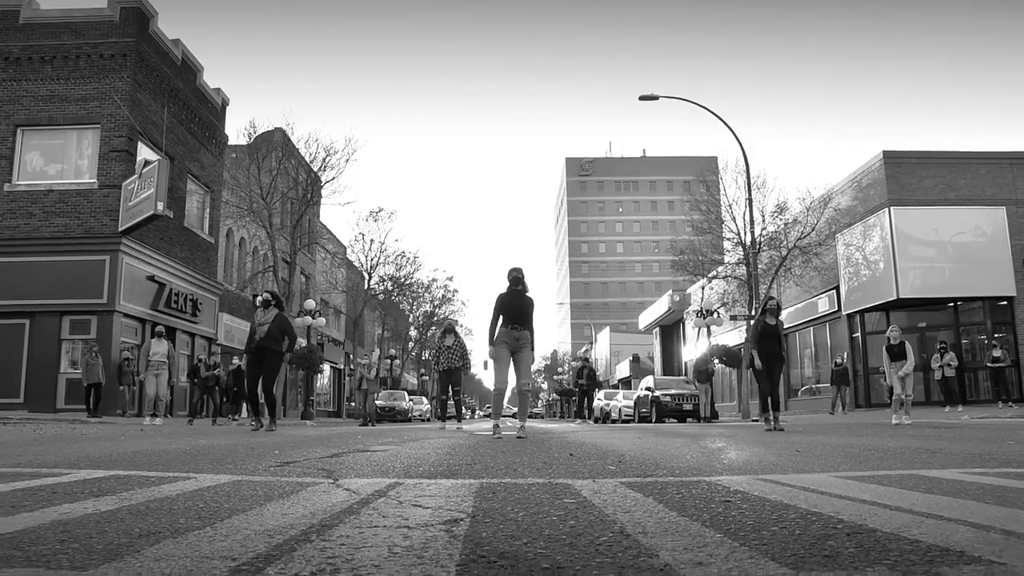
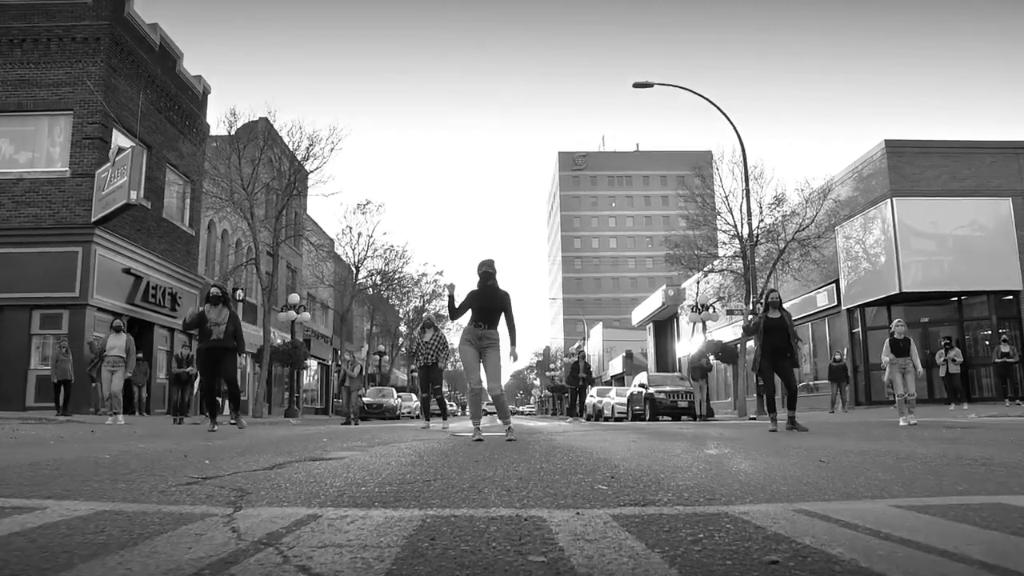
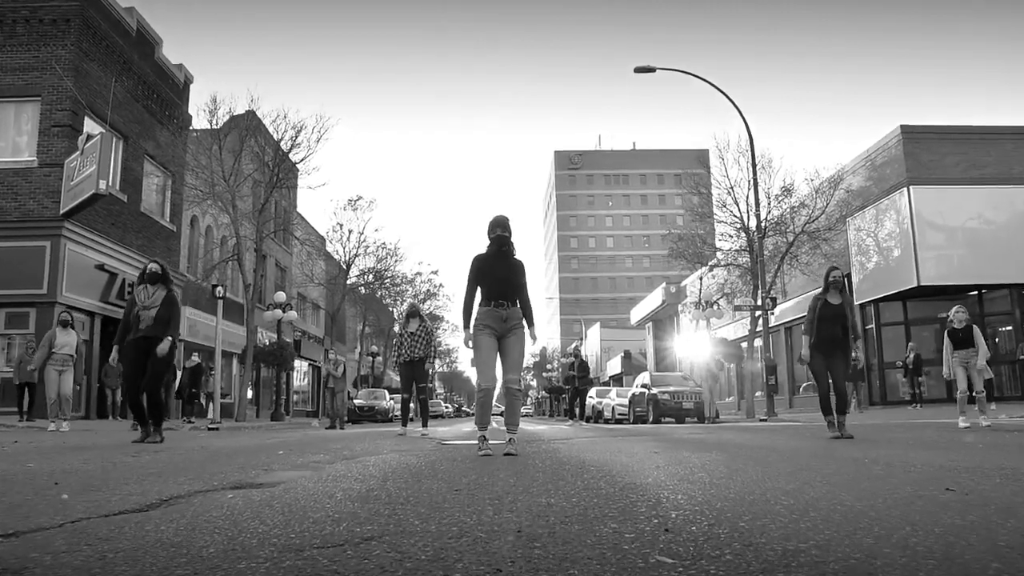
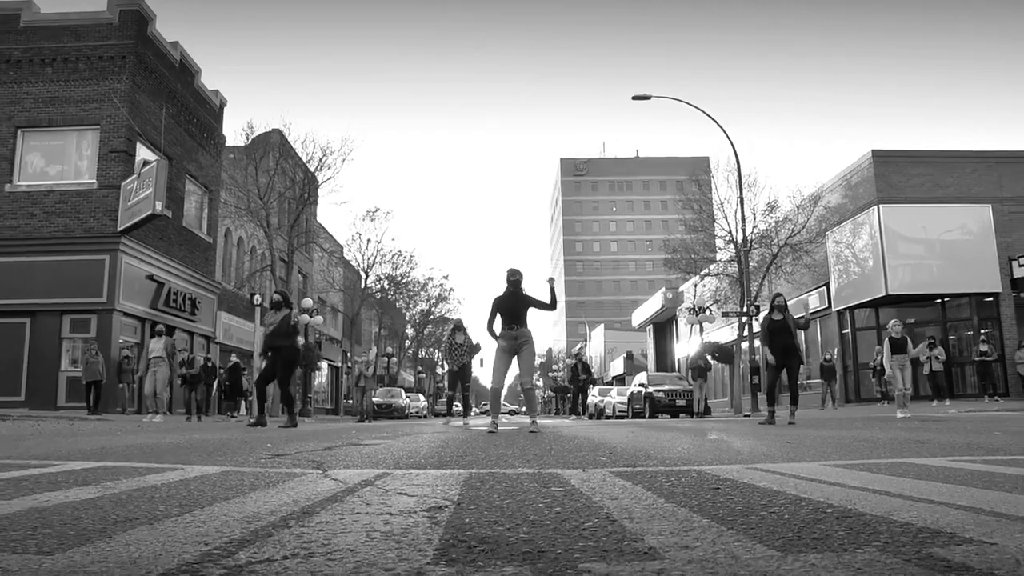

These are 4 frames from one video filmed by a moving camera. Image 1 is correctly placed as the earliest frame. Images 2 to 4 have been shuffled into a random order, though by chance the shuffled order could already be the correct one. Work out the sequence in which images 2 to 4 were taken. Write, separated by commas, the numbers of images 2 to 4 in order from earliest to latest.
4, 2, 3
